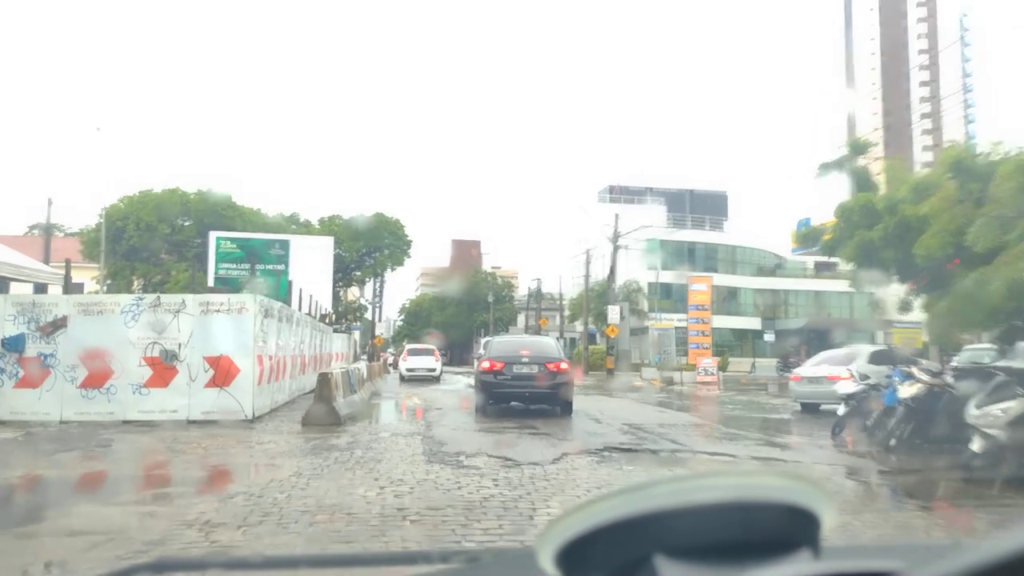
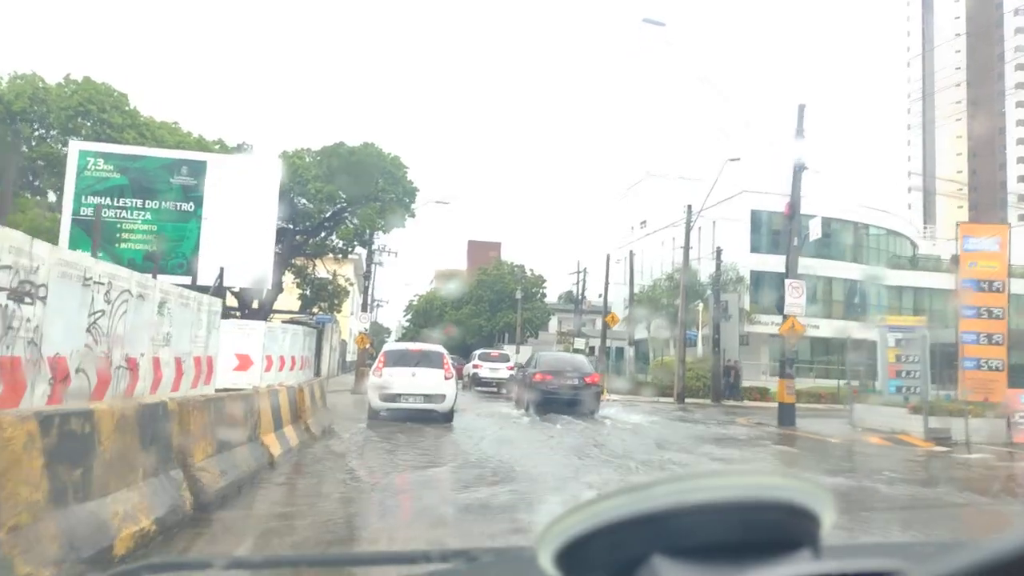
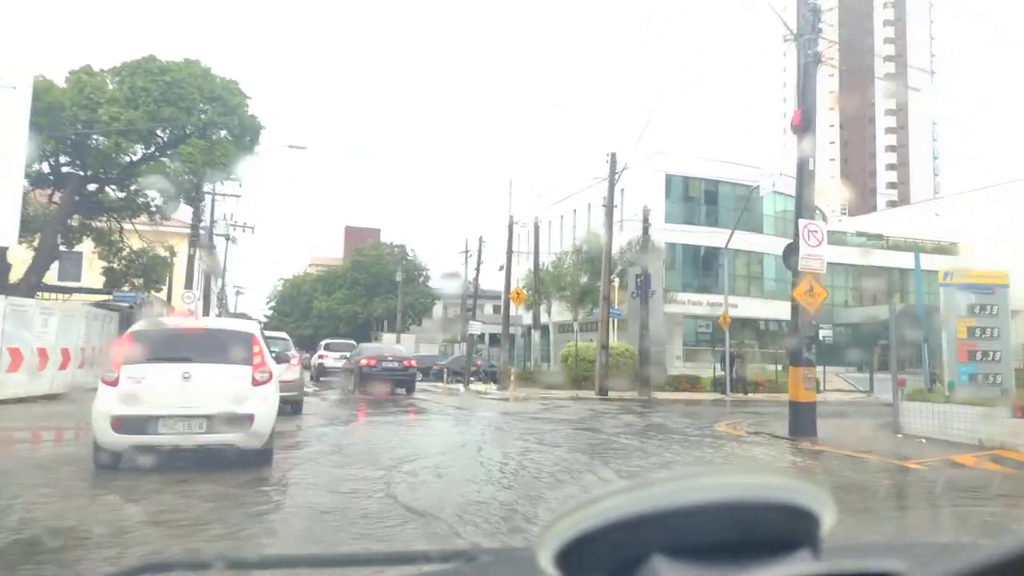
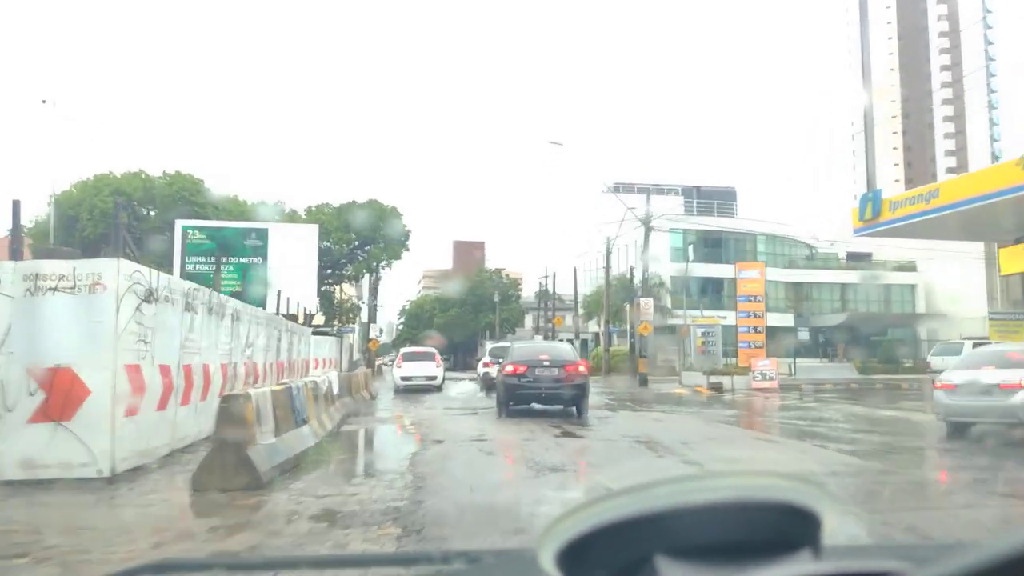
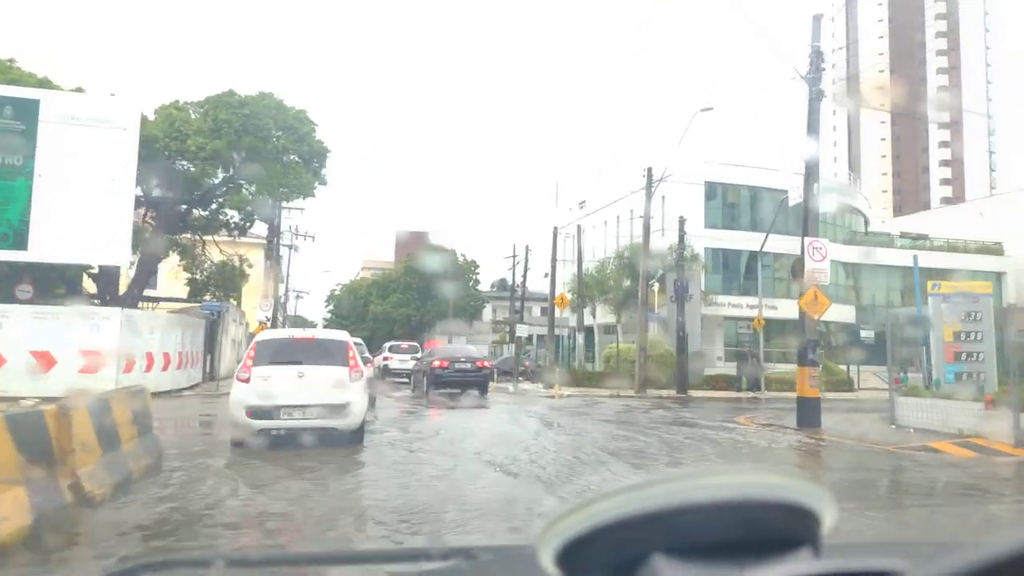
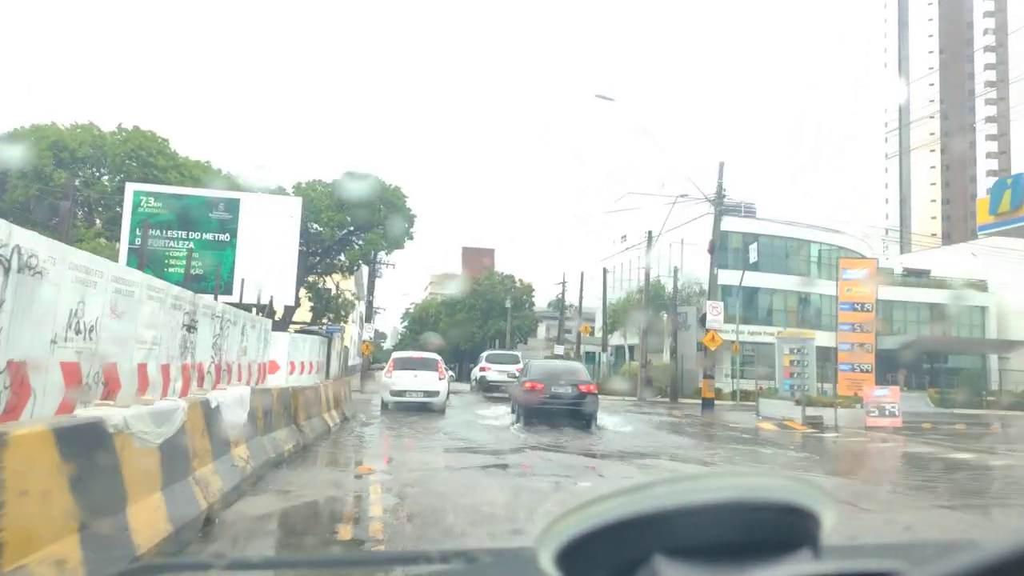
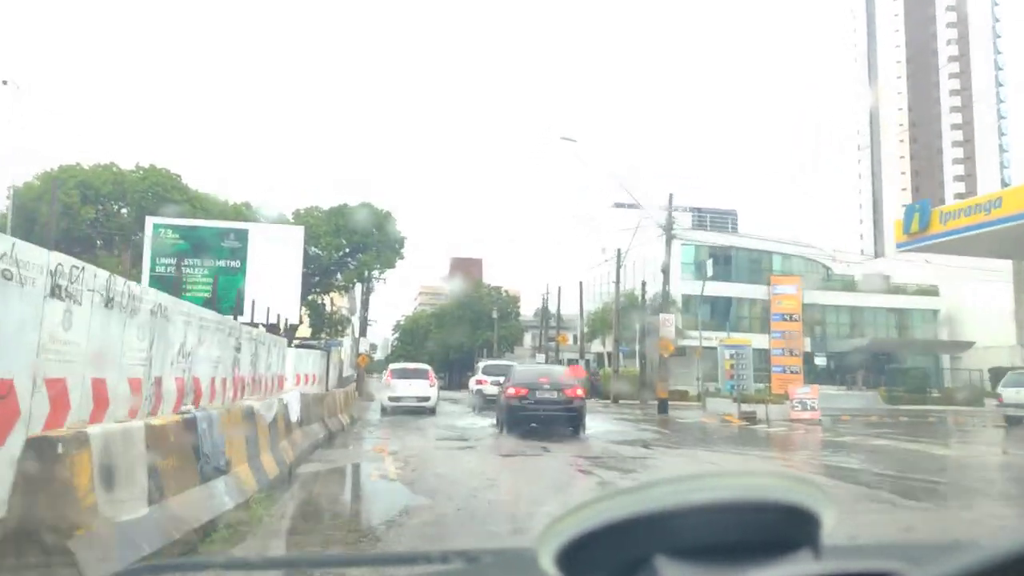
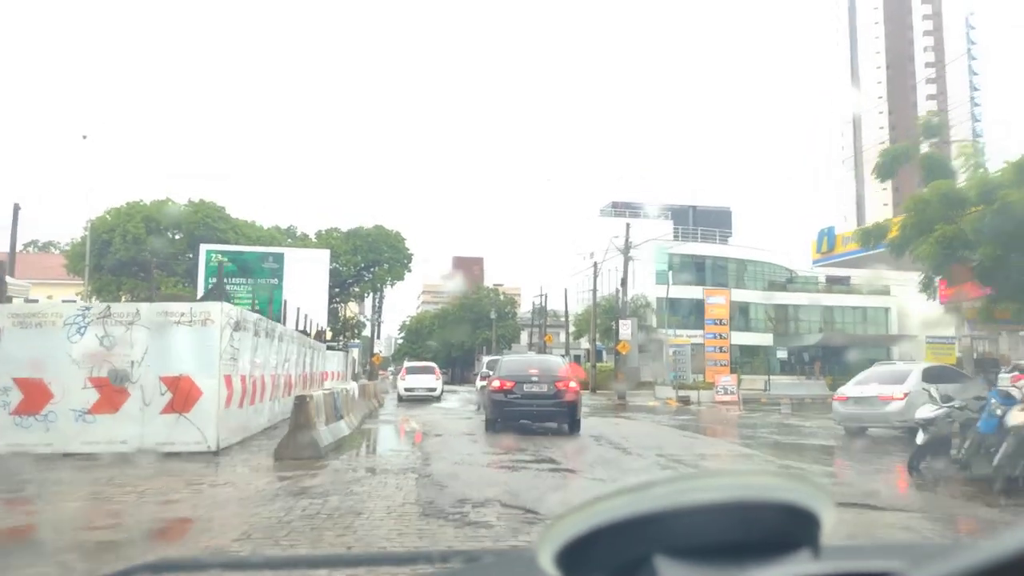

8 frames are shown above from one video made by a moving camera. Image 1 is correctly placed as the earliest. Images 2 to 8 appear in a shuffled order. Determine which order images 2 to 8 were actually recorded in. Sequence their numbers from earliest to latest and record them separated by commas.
8, 4, 7, 6, 2, 5, 3
